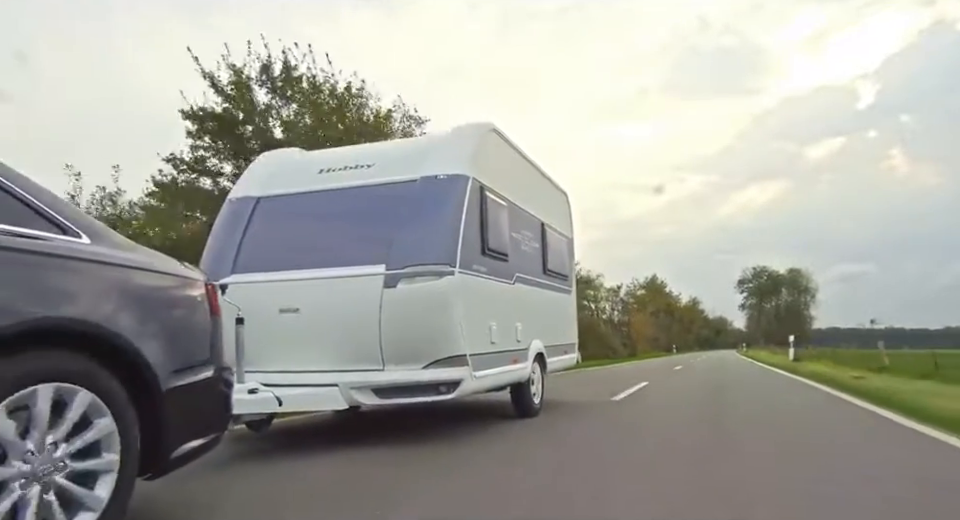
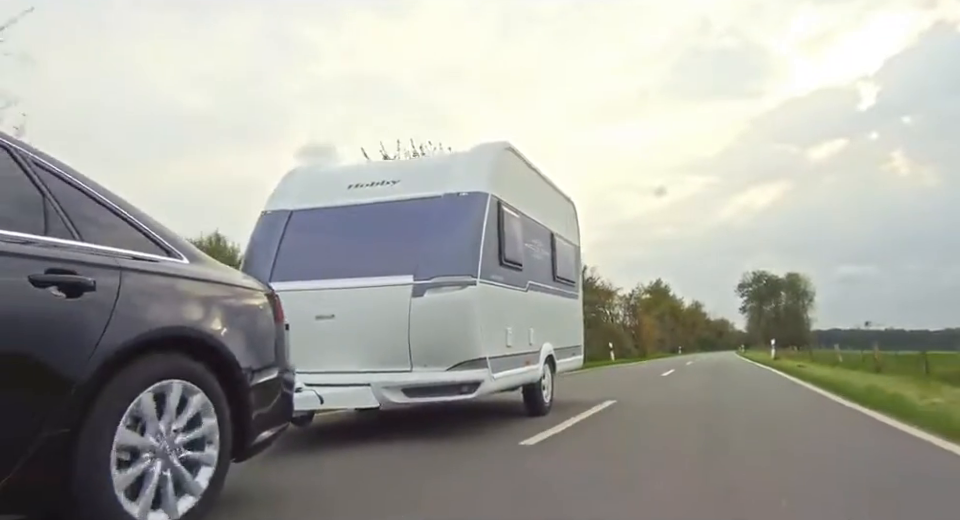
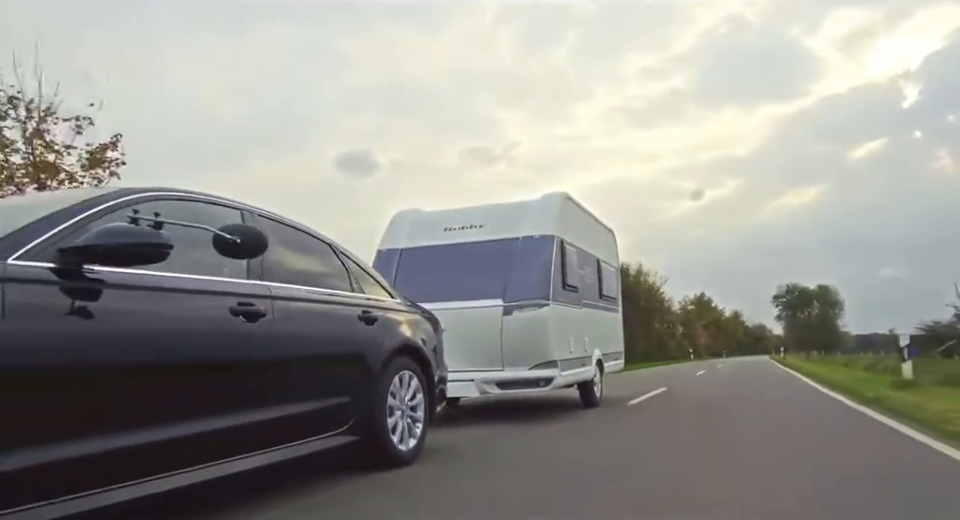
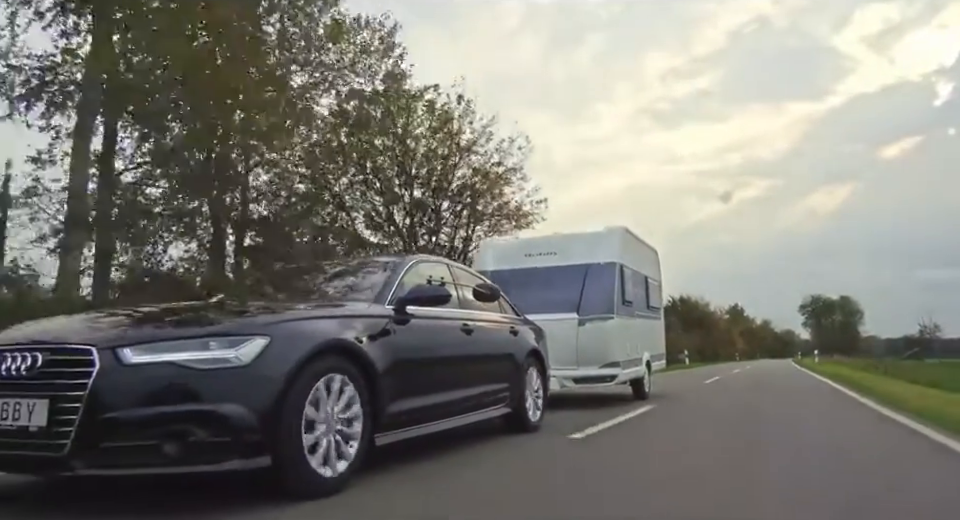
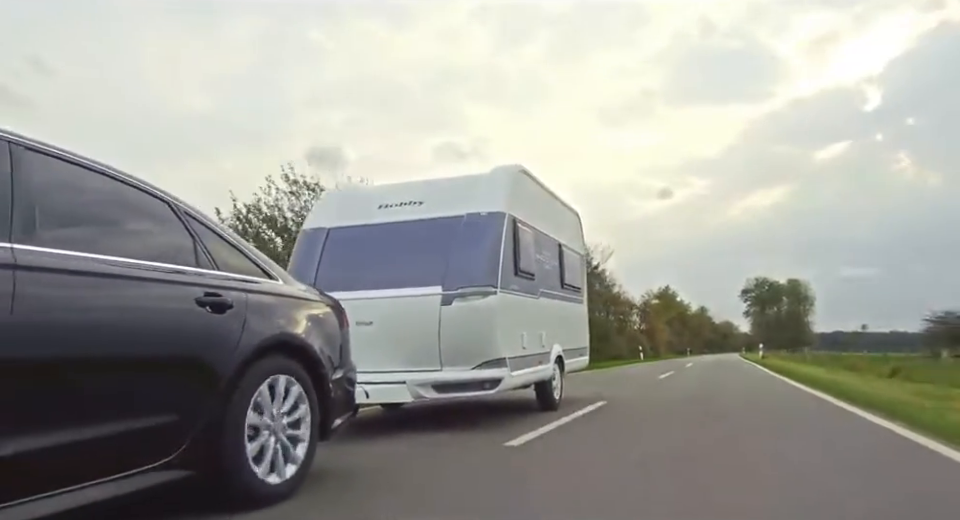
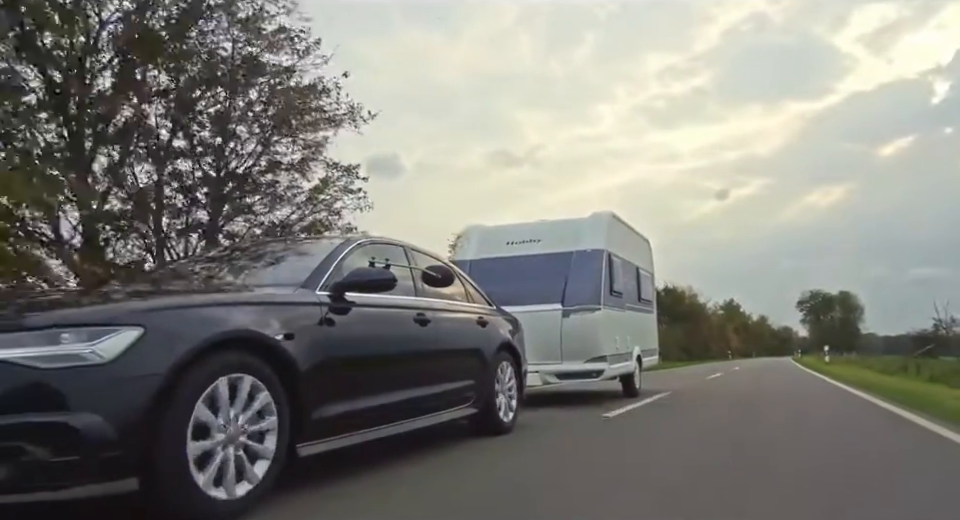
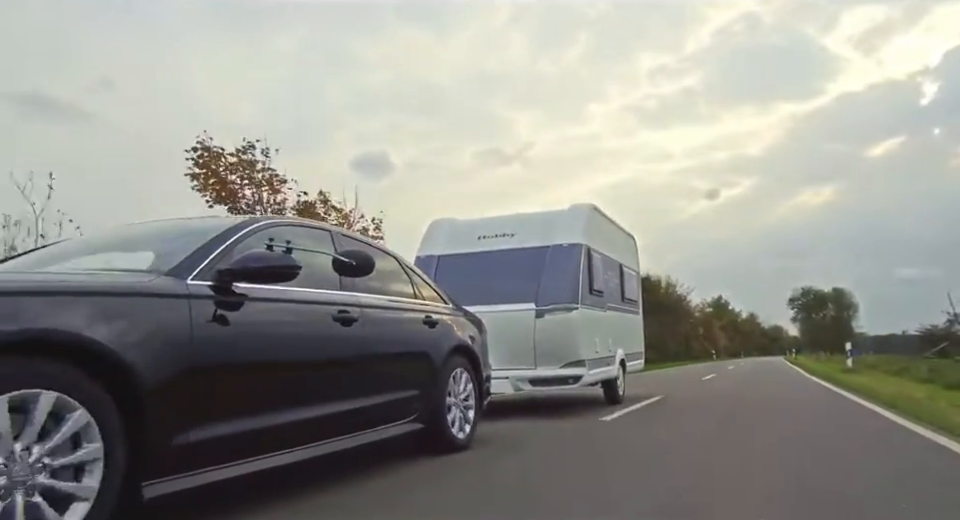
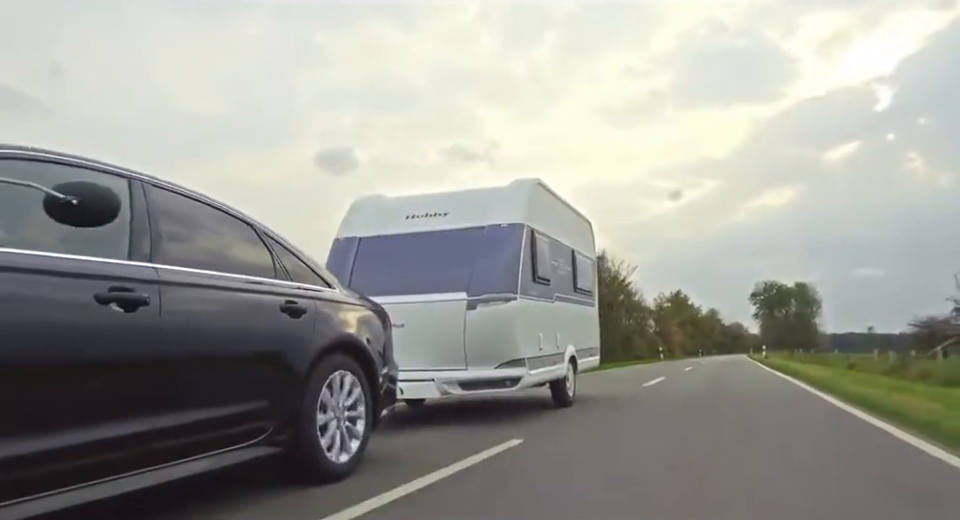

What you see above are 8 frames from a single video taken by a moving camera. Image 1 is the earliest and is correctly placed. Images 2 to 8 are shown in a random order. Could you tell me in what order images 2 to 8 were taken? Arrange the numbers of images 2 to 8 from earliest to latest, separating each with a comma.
2, 5, 8, 3, 7, 6, 4
